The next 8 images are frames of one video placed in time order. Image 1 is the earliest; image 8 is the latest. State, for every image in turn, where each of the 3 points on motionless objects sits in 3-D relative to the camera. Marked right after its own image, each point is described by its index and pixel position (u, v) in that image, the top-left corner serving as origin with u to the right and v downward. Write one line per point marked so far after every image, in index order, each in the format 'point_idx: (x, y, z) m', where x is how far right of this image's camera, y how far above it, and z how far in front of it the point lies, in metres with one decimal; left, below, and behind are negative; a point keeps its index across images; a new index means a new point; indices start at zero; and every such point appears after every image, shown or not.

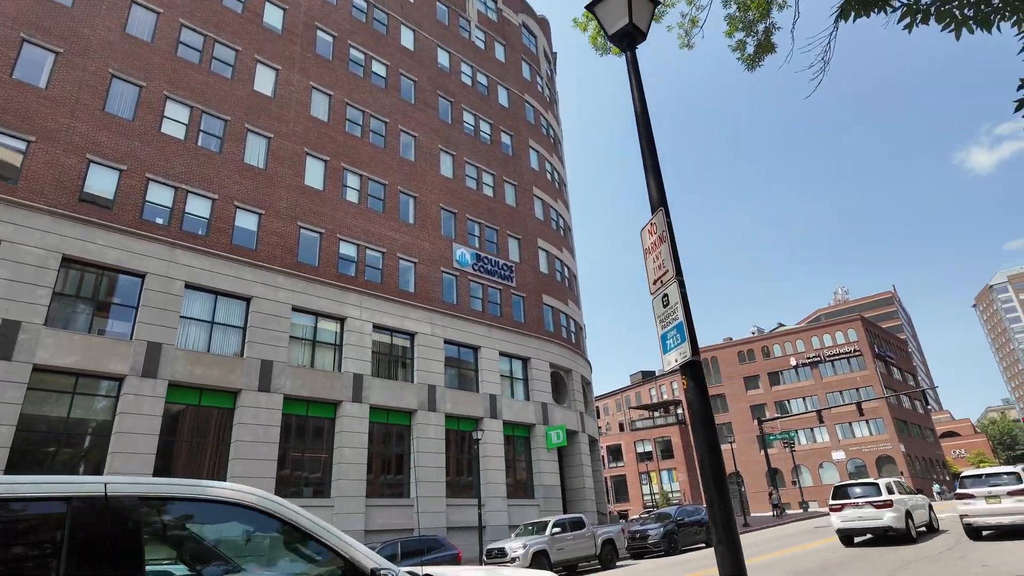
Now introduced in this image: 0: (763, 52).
0: (+3.8, +3.6, +8.9) m
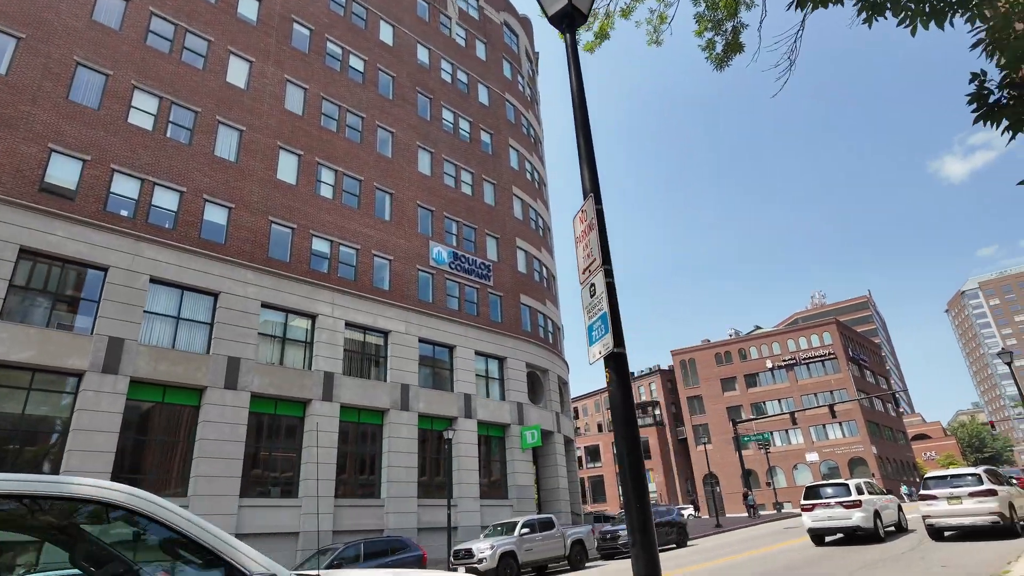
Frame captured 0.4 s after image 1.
0: (+3.3, +3.6, +8.9) m
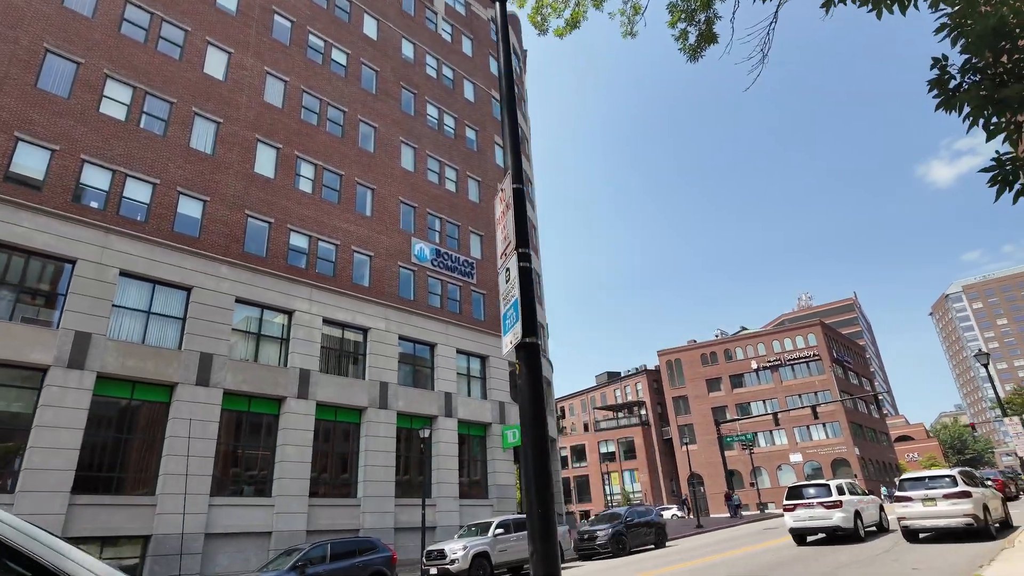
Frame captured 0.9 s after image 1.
0: (+2.8, +3.6, +8.7) m
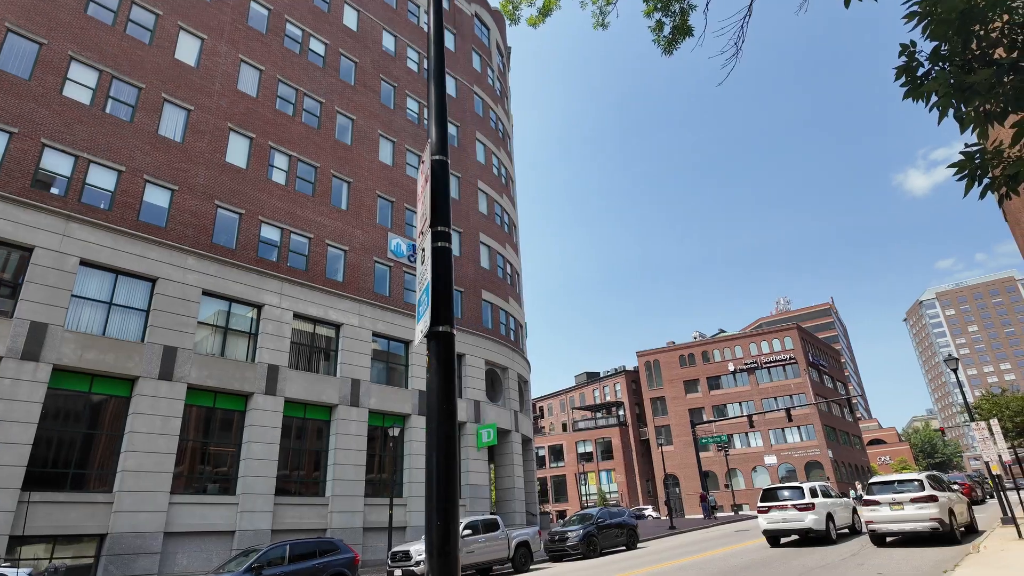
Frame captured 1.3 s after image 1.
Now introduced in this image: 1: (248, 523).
0: (+2.3, +3.6, +8.5) m
1: (-8.6, -7.7, +19.3) m
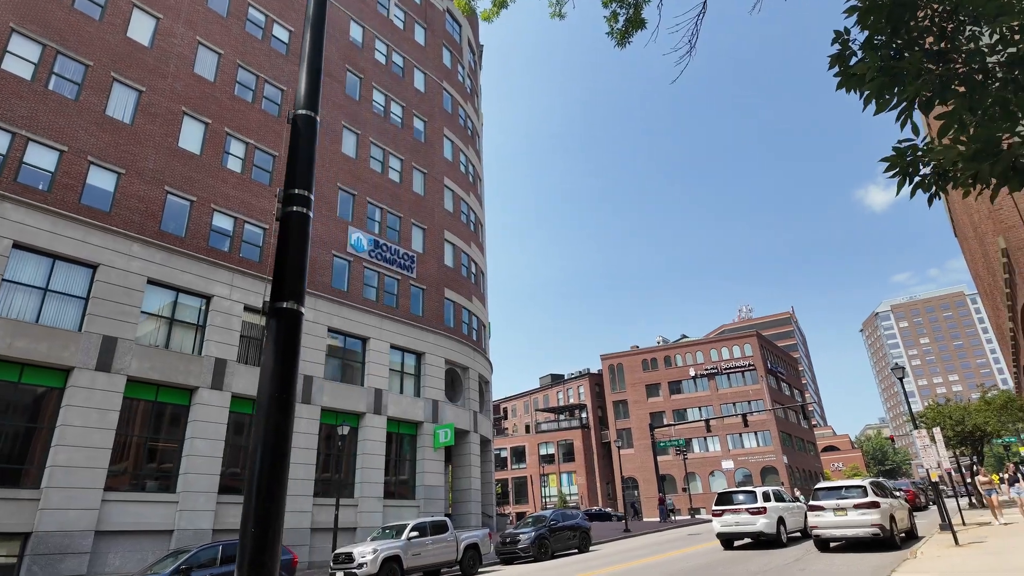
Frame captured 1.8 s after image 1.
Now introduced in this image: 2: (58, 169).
0: (+1.7, +3.6, +8.3) m
1: (-10.2, -7.3, +18.5) m
2: (-14.4, +3.7, +18.7) m
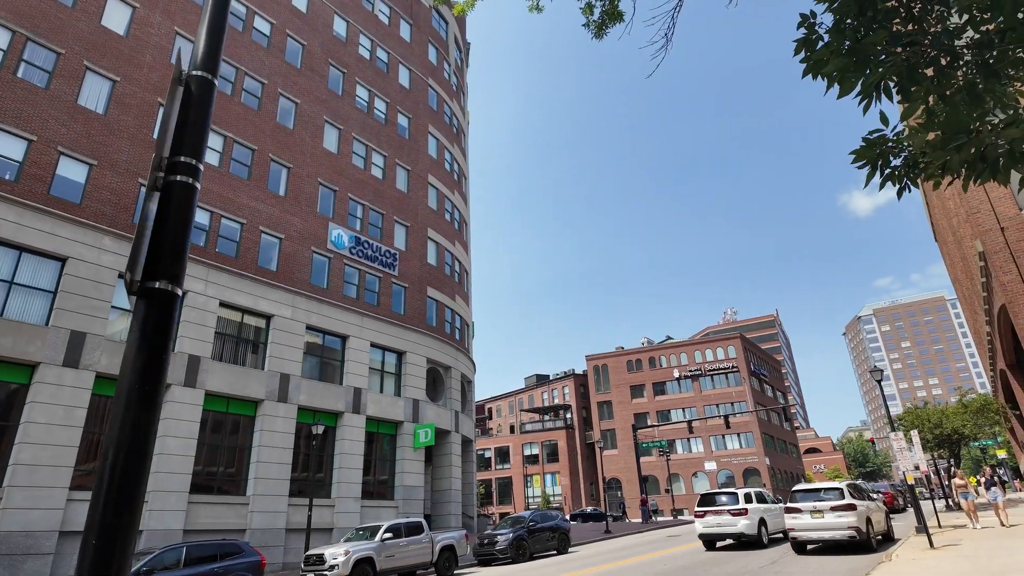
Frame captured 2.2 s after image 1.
0: (+1.3, +3.7, +8.1) m
1: (-10.8, -7.2, +18.1) m
2: (-14.9, +4.0, +18.2) m
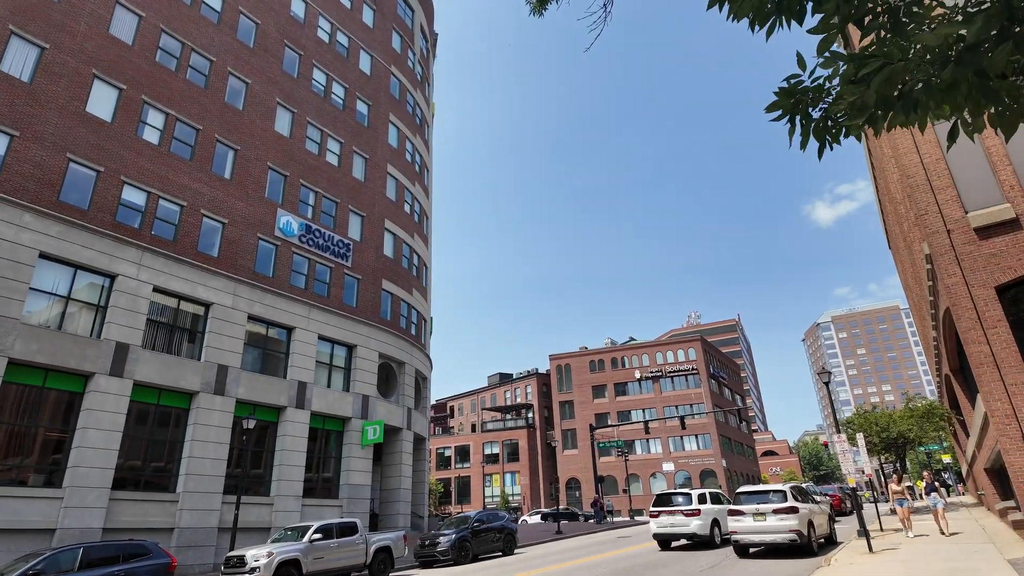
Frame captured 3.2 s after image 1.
0: (+0.4, +3.8, +7.6) m
1: (-12.5, -6.6, +16.9) m
2: (-16.3, +4.6, +16.8) m
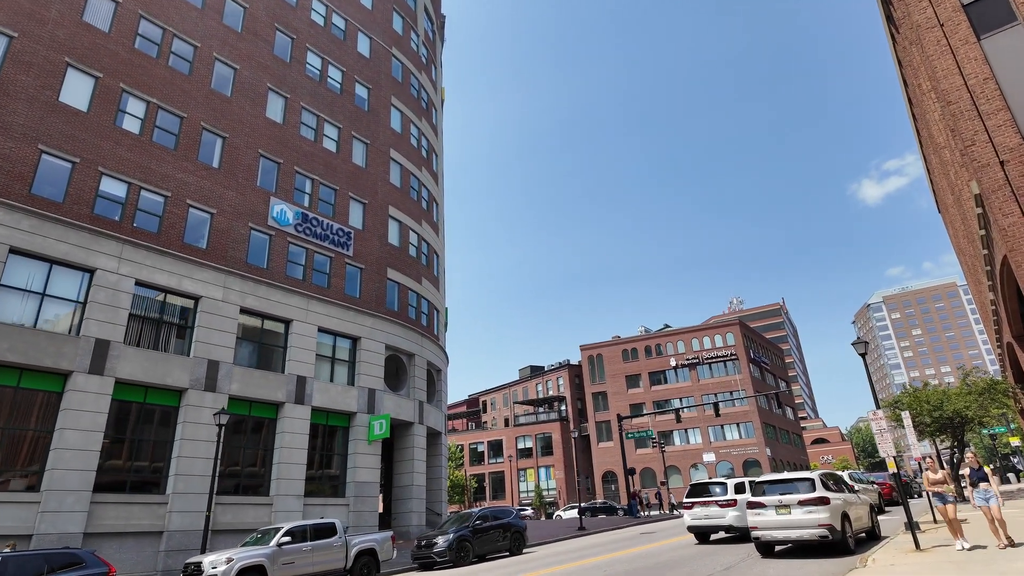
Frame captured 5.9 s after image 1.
0: (-0.7, +4.4, +5.9) m
1: (-12.6, -6.5, +16.1) m
2: (-16.8, +4.6, +16.2) m
